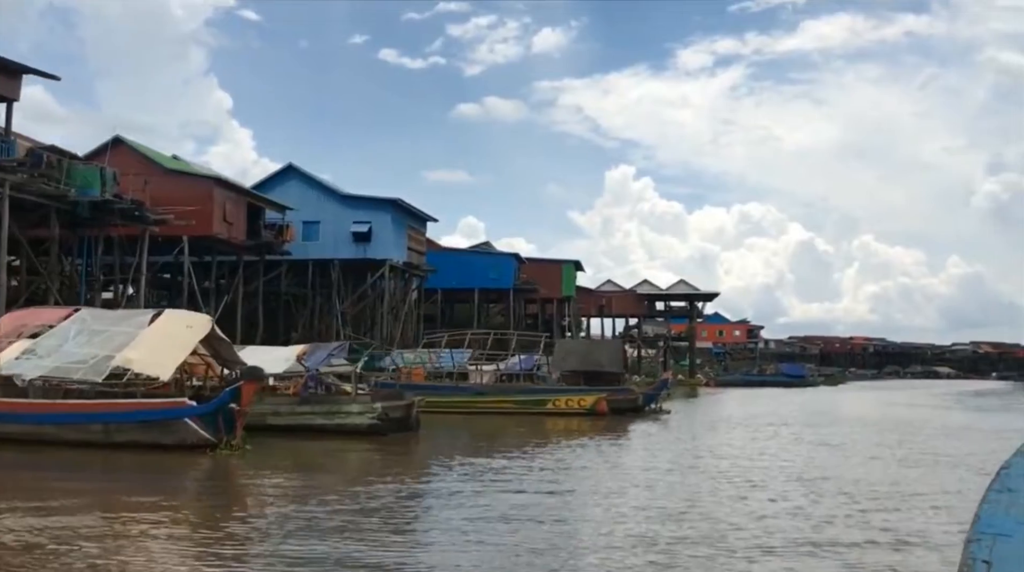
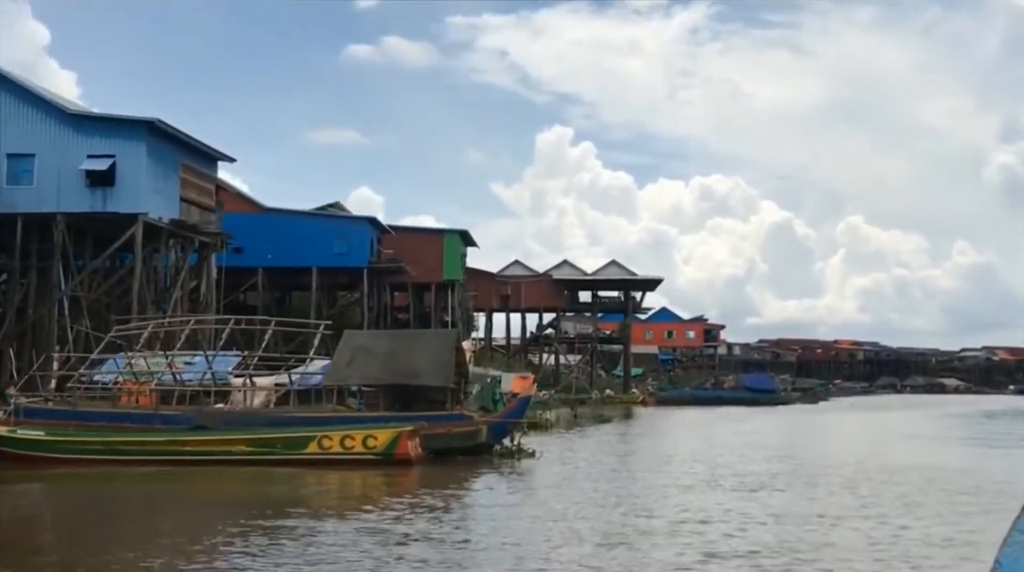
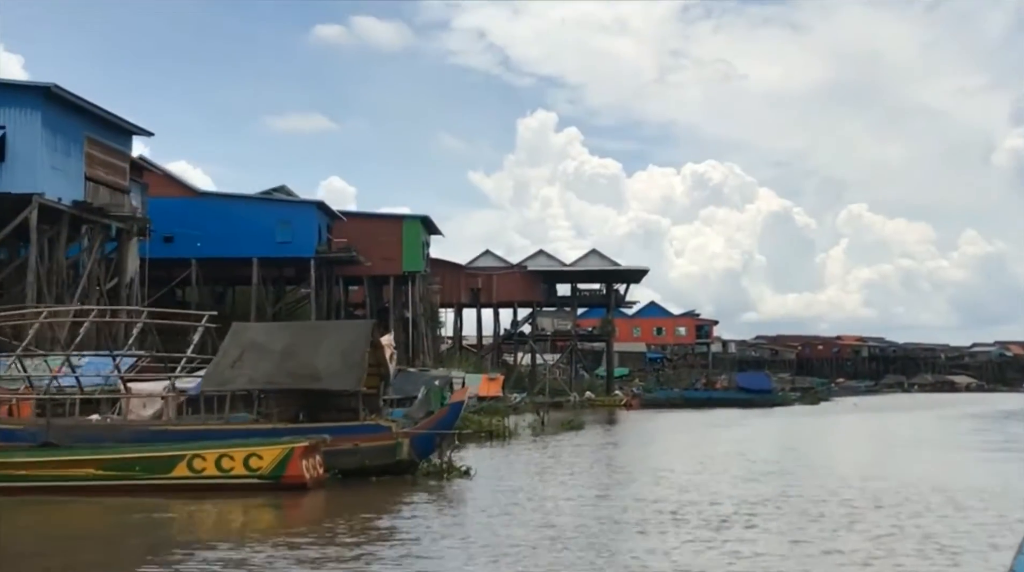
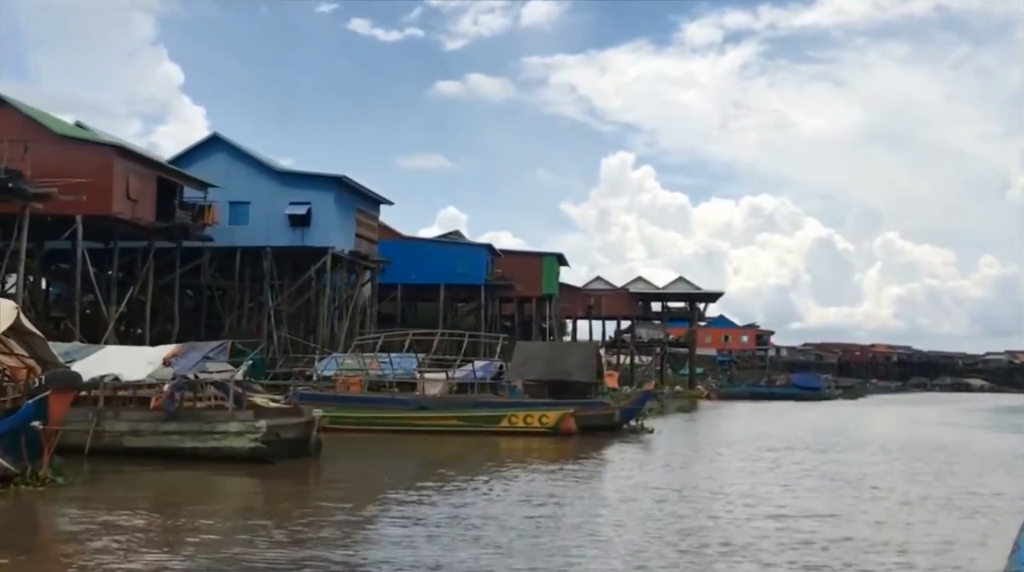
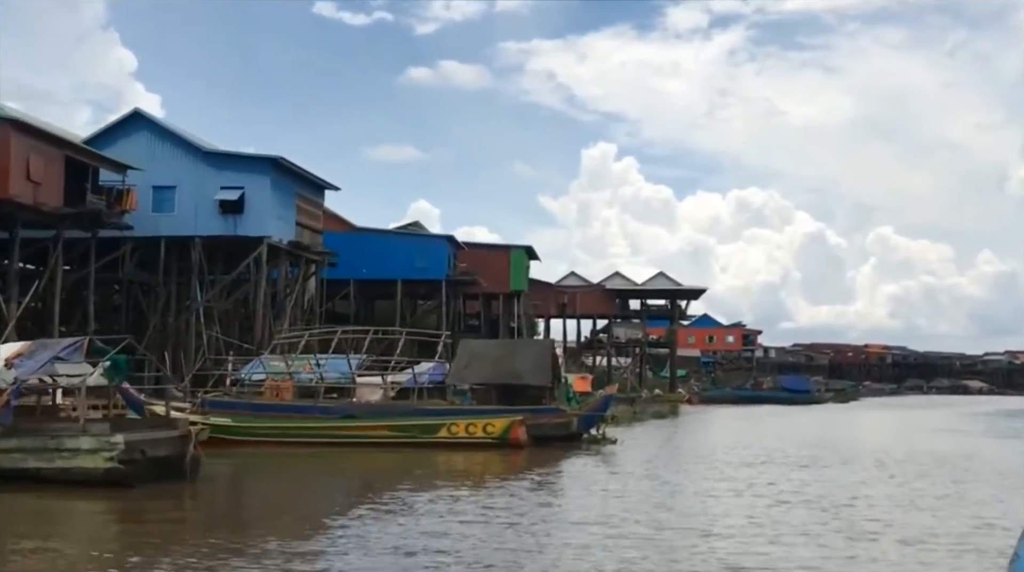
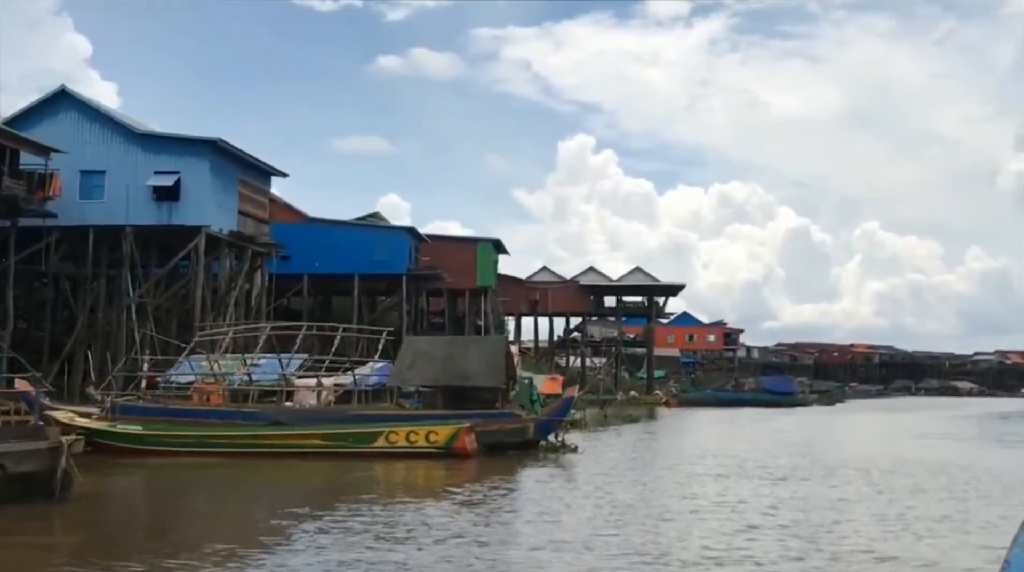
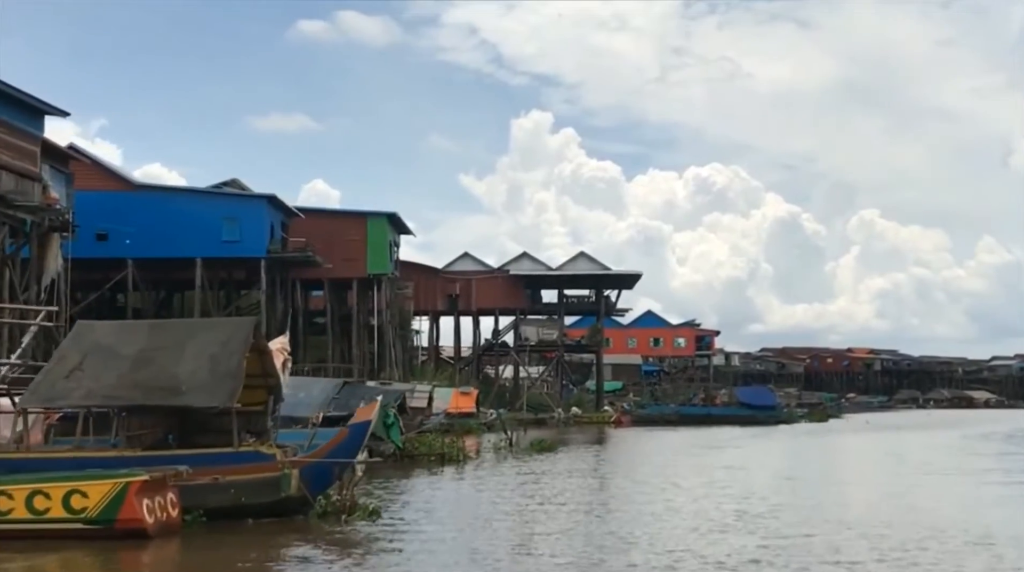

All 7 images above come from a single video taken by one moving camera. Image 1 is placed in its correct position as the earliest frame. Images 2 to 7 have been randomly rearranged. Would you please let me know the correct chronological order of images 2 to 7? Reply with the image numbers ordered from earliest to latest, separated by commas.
4, 5, 6, 2, 3, 7
